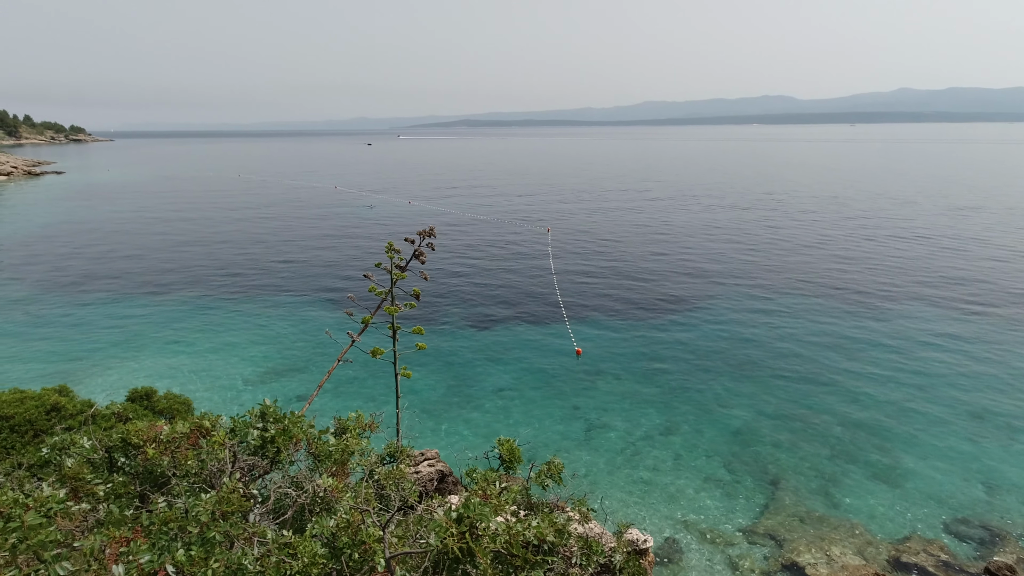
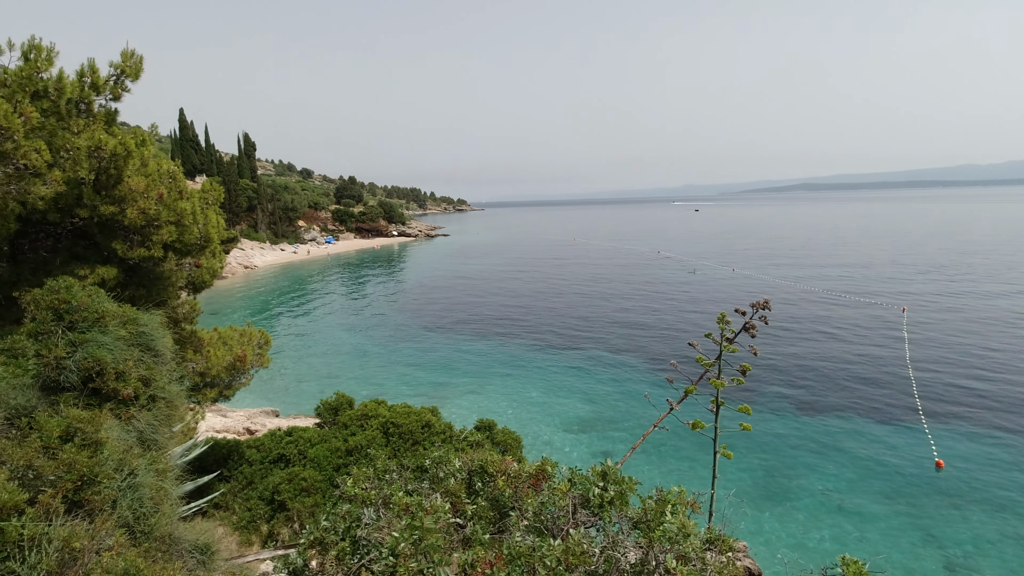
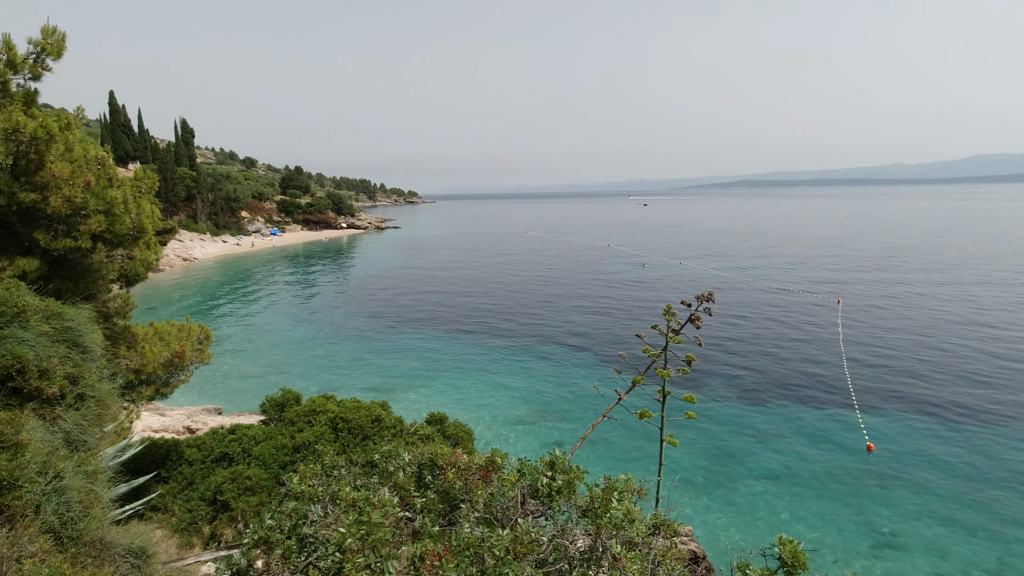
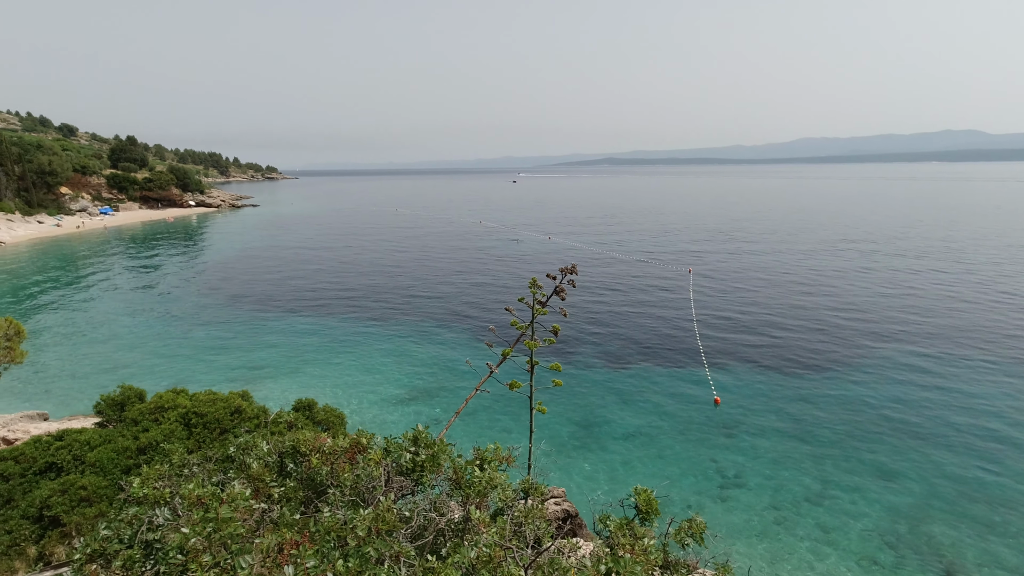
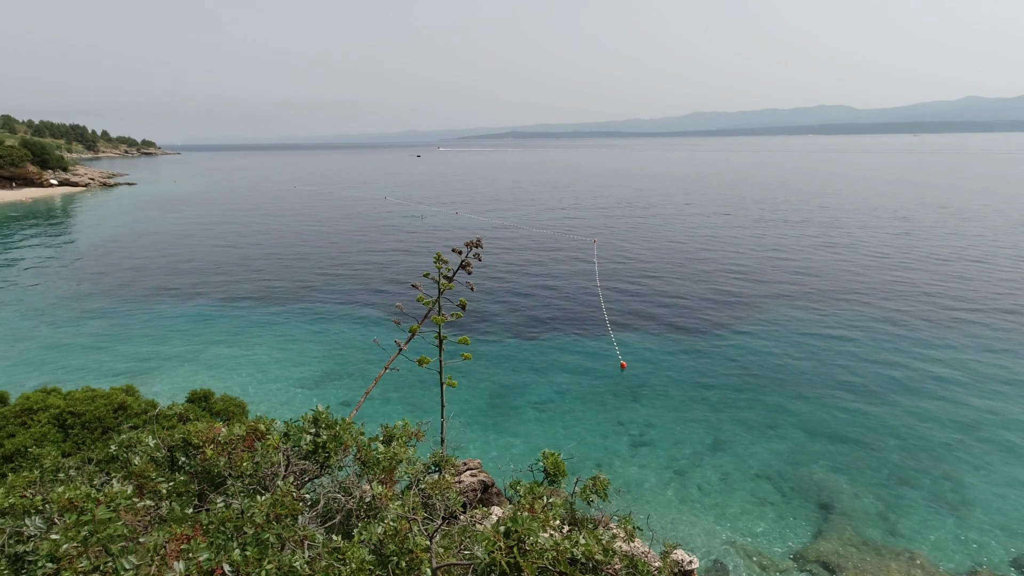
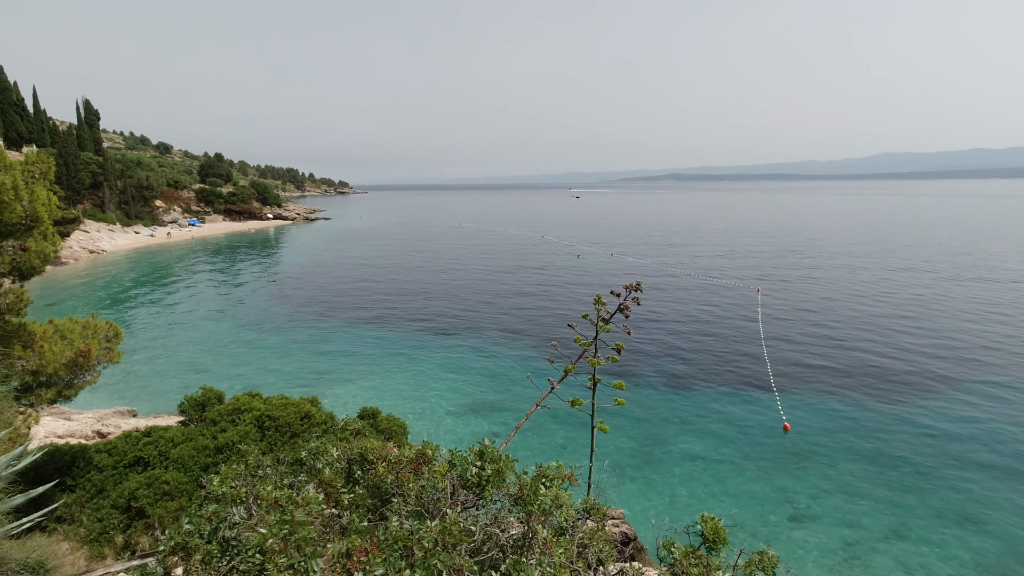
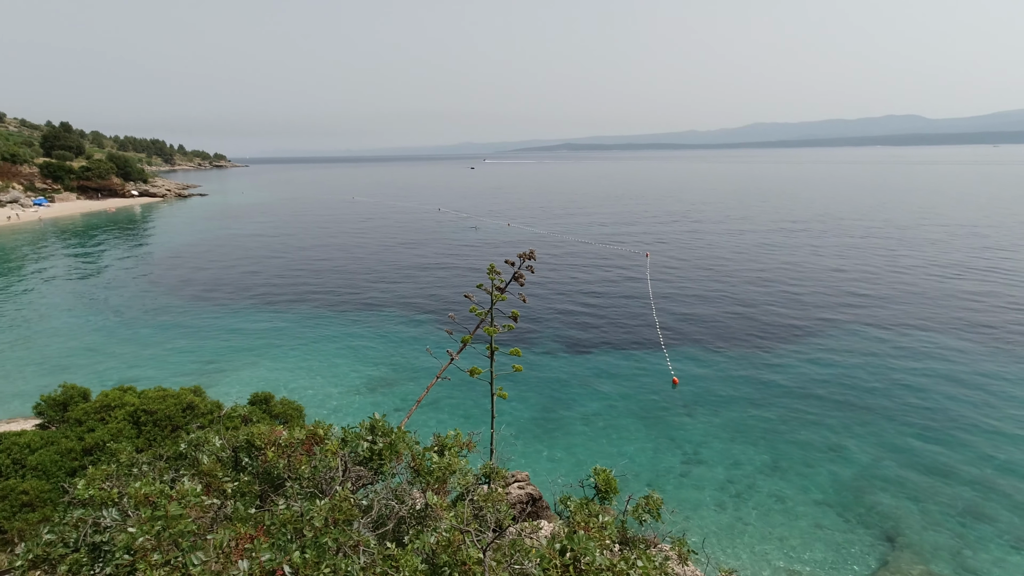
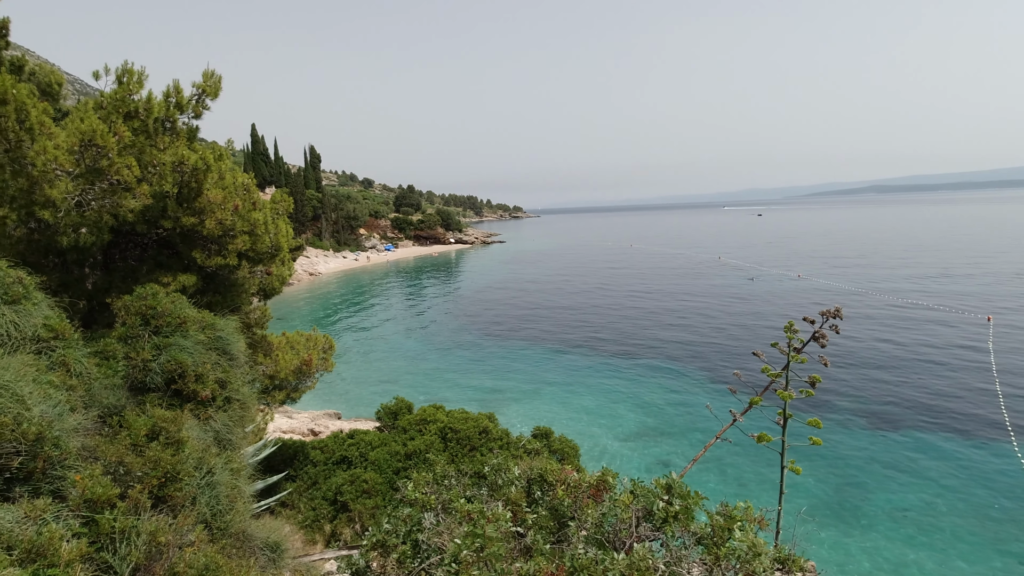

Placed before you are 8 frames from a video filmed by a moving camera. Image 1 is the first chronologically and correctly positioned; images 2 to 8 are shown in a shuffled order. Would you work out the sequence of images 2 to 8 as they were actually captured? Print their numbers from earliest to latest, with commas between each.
5, 7, 4, 6, 3, 2, 8
